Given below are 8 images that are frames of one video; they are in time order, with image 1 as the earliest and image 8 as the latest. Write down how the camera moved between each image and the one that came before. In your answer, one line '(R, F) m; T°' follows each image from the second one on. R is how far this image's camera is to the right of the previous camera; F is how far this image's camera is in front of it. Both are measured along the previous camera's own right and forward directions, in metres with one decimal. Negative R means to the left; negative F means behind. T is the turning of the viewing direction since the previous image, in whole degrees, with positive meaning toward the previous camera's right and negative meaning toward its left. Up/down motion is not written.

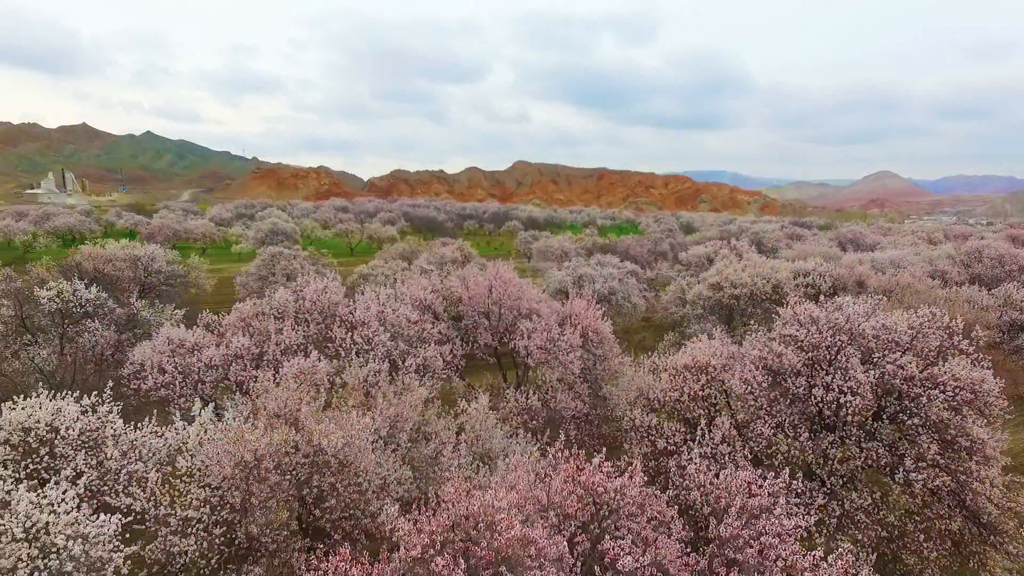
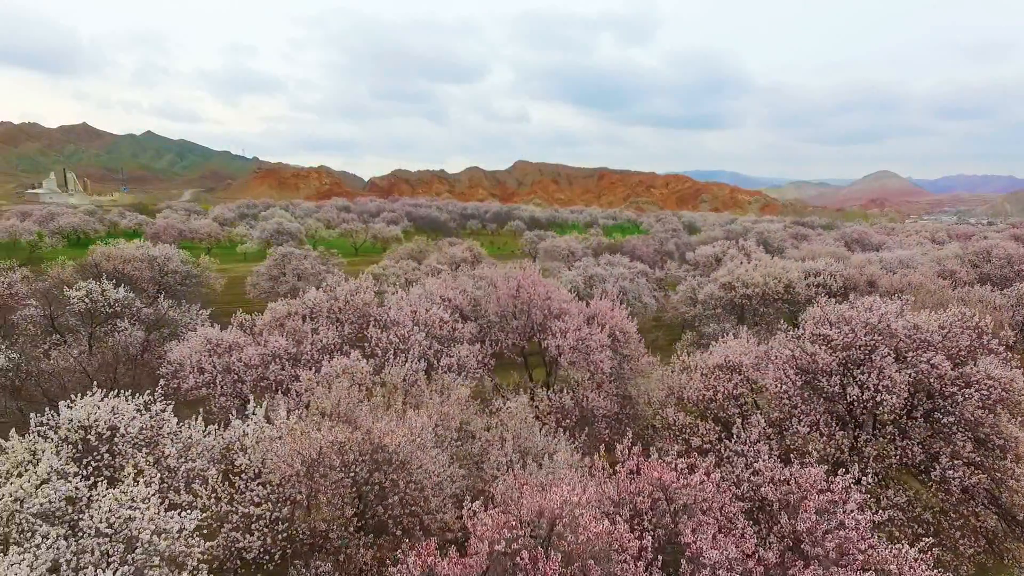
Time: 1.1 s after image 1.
(-2.1, -0.3) m; 0°
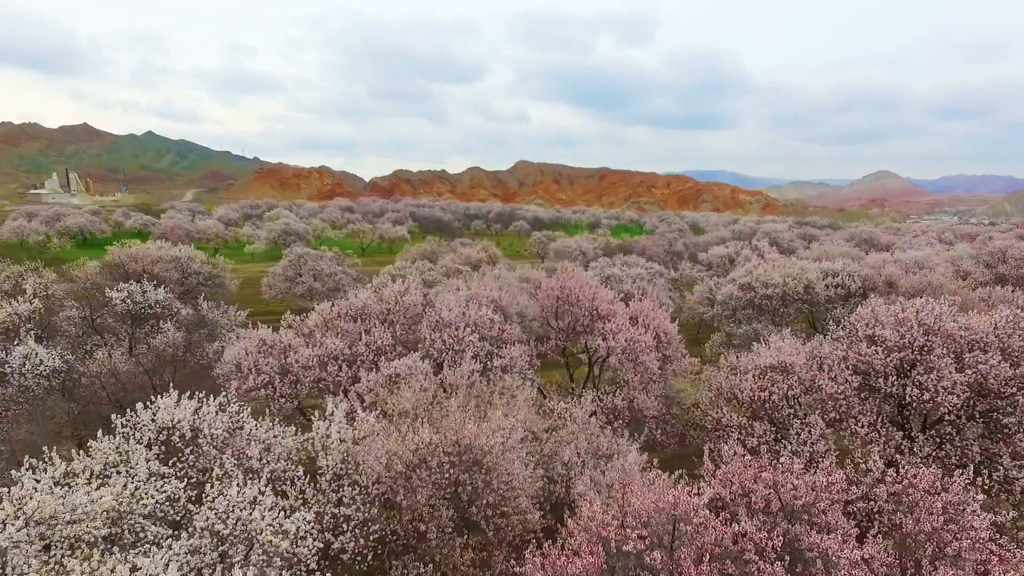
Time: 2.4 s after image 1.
(-3.3, -0.1) m; 0°
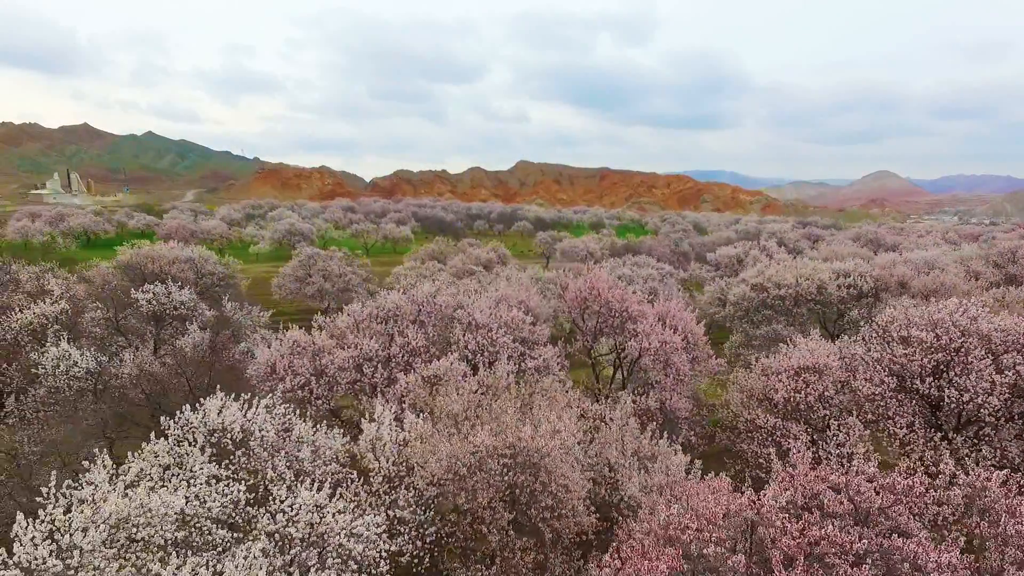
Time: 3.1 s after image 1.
(-2.1, 0.0) m; 0°
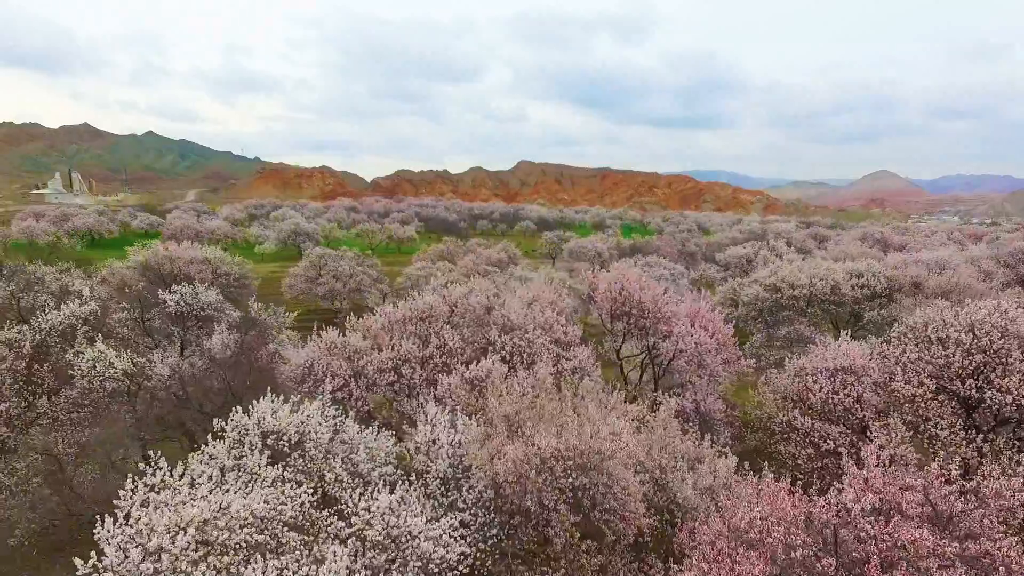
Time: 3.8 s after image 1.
(-2.3, 0.0) m; 0°
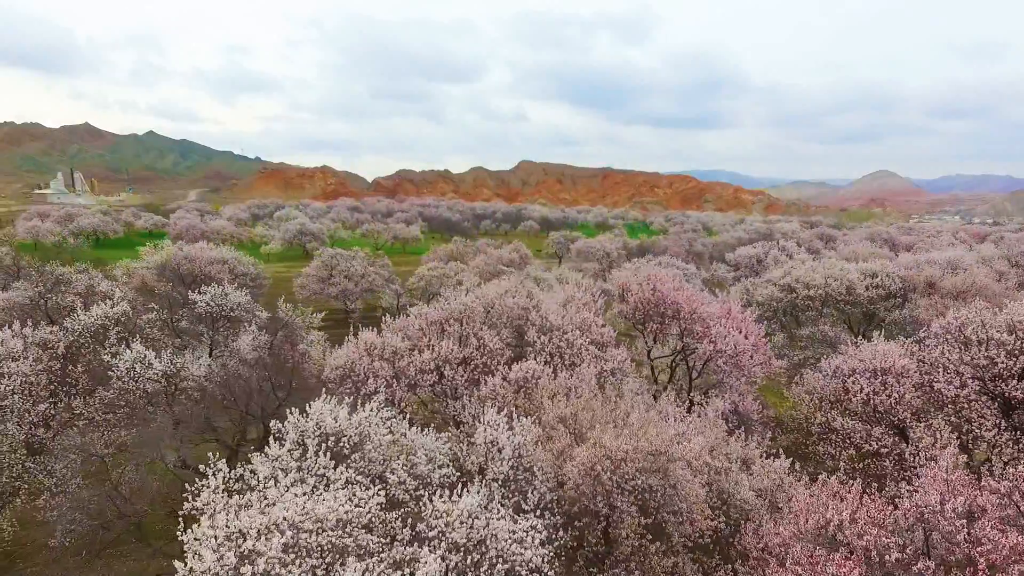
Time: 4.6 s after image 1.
(-2.5, 0.0) m; 0°
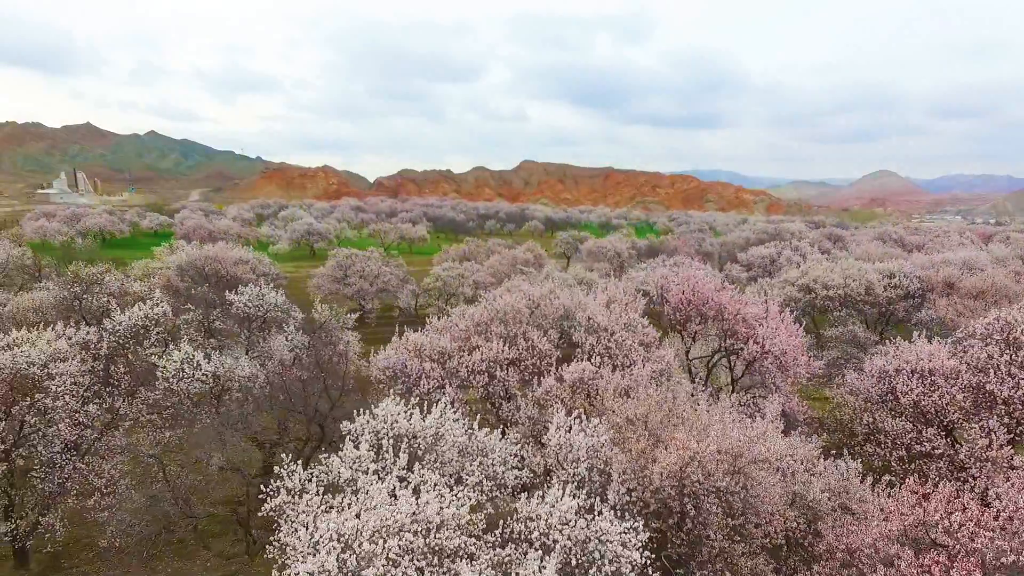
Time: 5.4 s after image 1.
(-3.0, 0.0) m; 0°
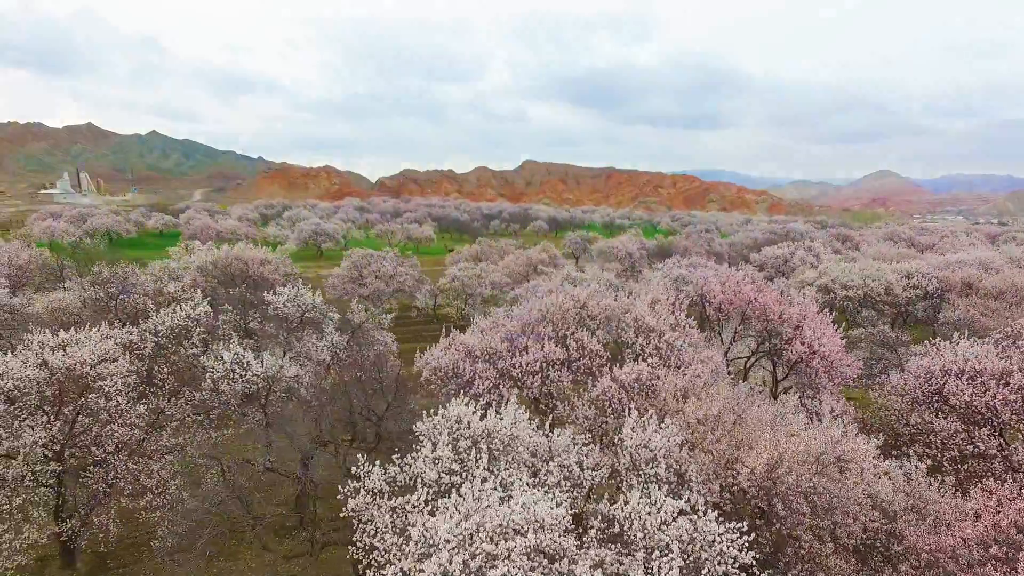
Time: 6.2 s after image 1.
(-3.1, 0.0) m; 0°
